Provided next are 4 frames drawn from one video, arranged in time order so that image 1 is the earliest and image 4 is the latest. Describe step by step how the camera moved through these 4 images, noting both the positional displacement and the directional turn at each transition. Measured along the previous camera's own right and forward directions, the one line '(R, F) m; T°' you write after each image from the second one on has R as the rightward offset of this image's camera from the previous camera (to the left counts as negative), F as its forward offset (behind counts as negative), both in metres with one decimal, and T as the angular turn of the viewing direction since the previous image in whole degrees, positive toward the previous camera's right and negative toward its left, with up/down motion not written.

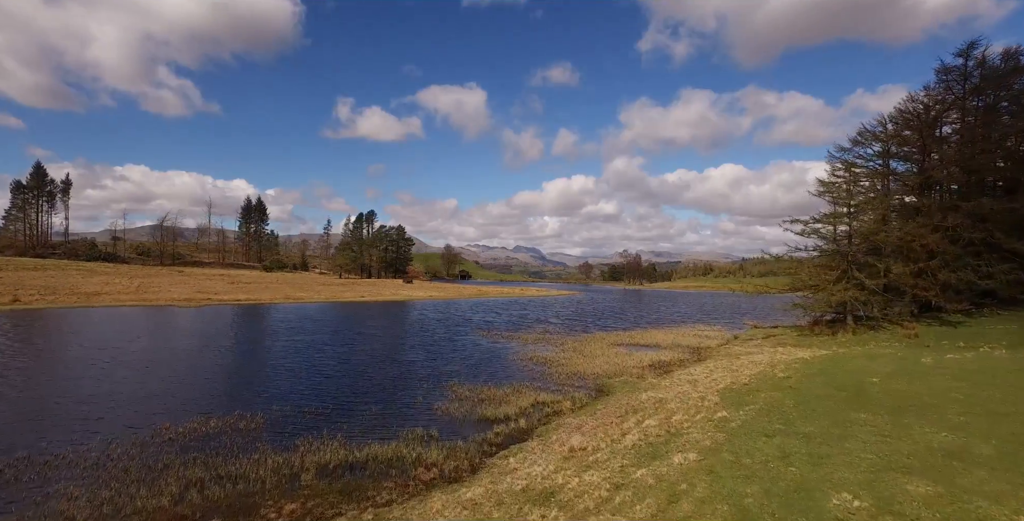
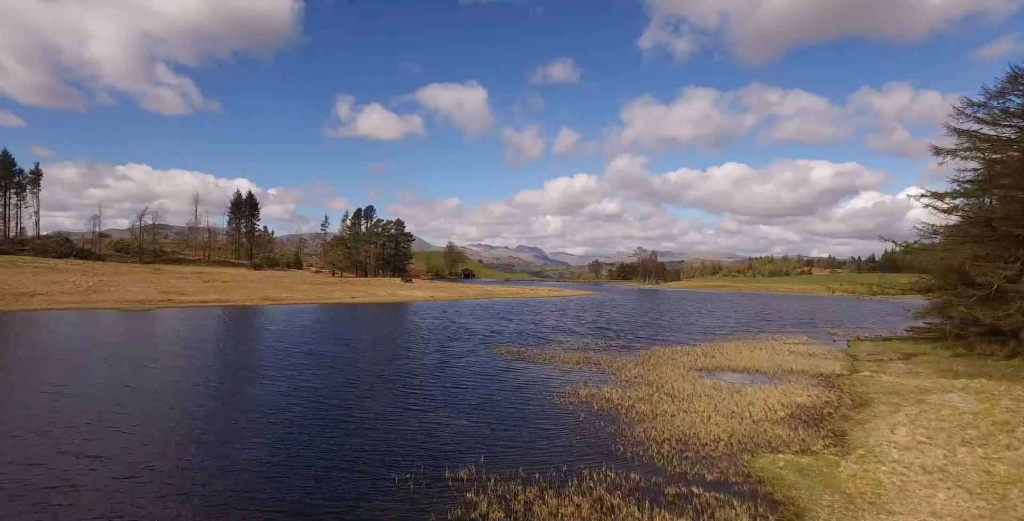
(-1.7, +13.8) m; 0°
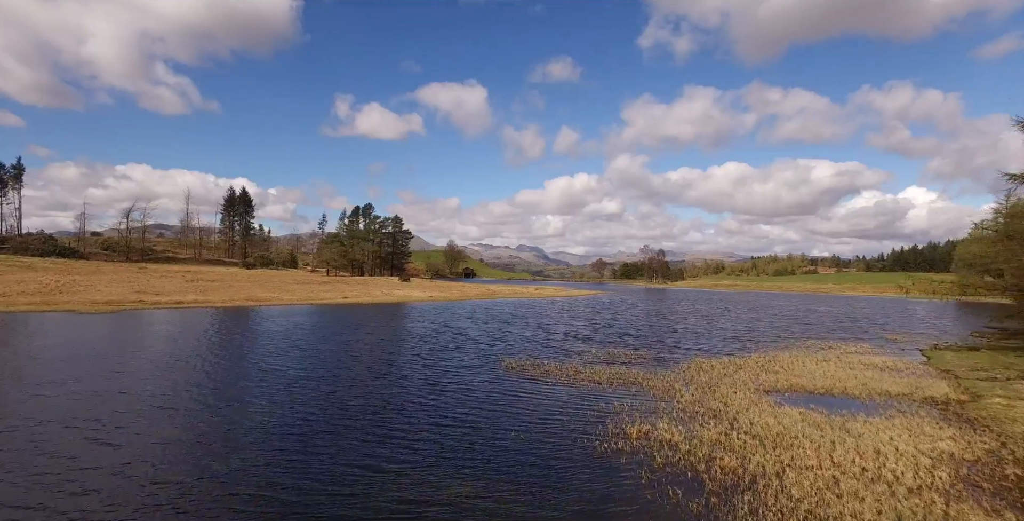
(-0.6, +7.1) m; 0°
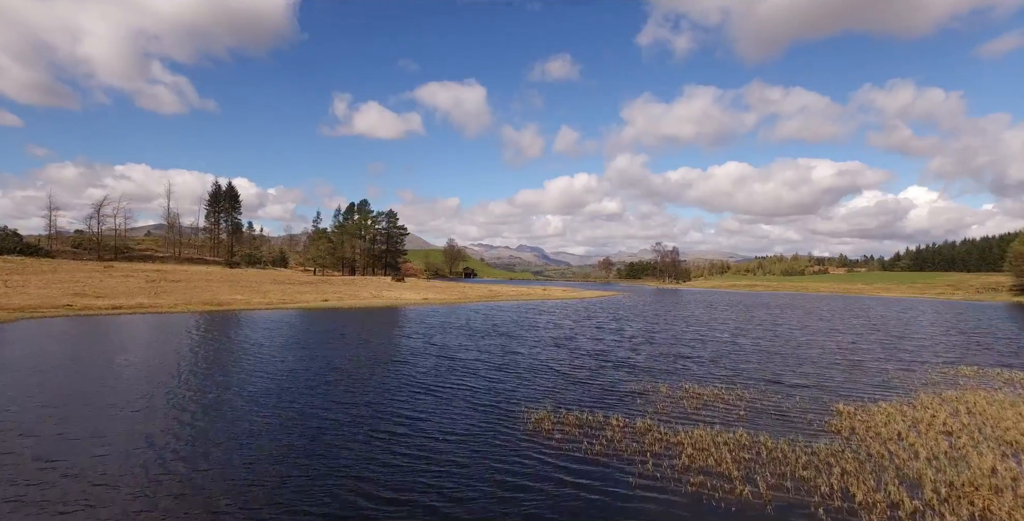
(-1.2, +13.5) m; 0°
